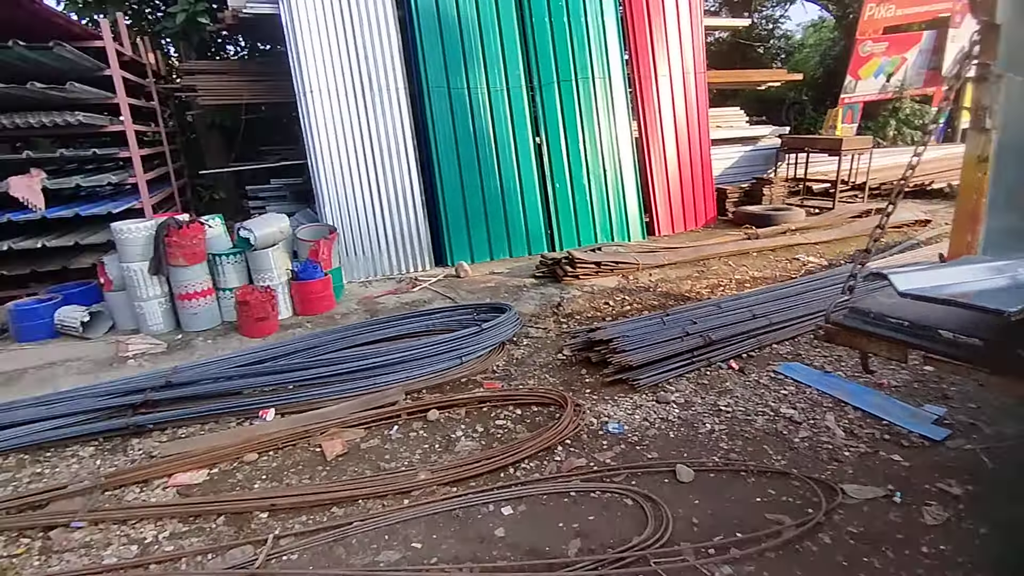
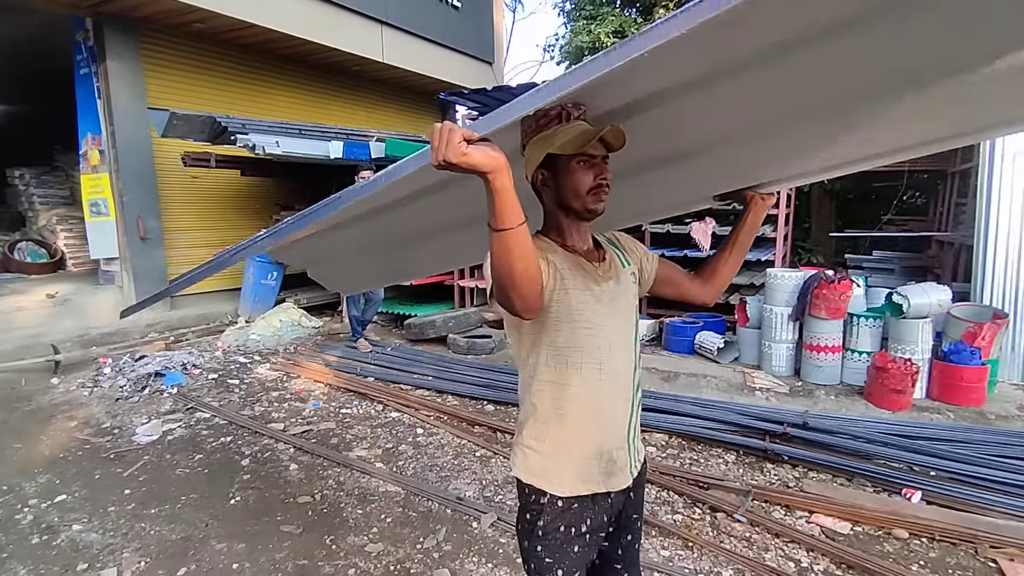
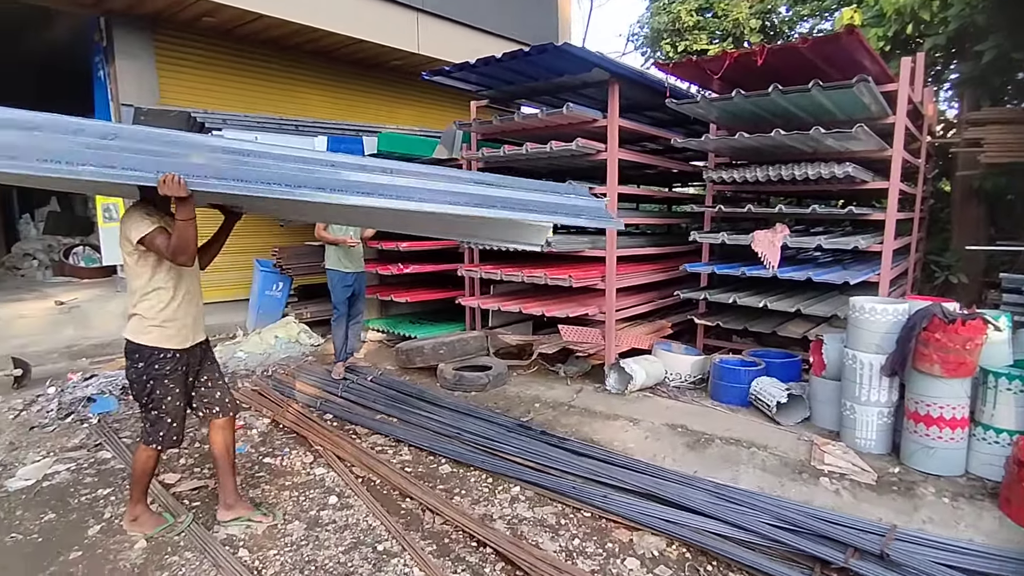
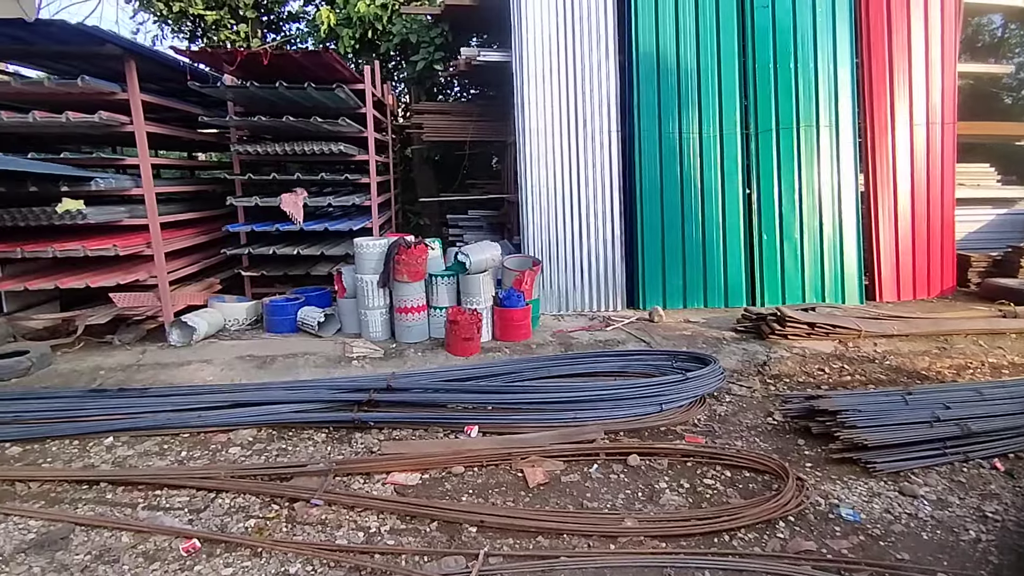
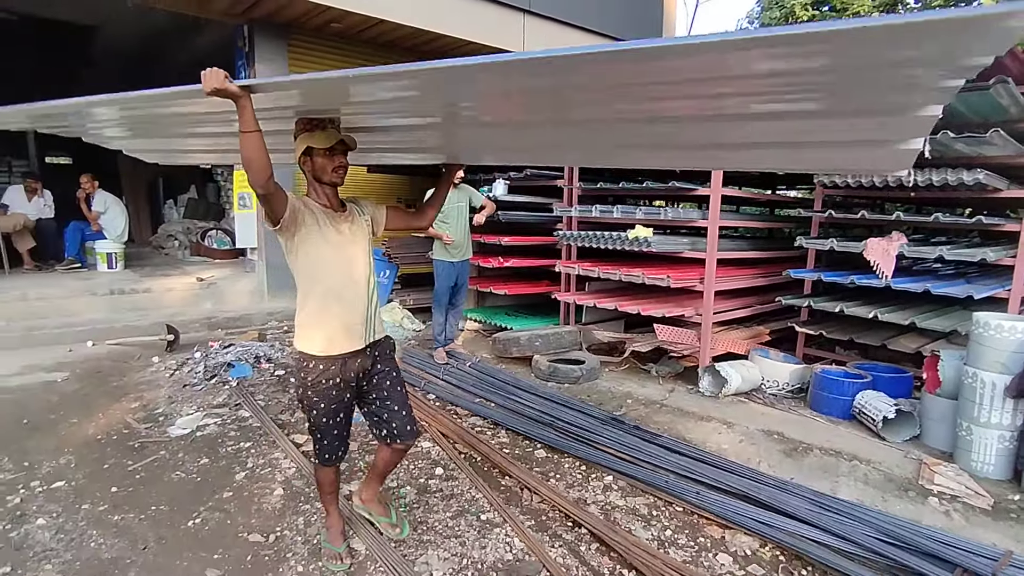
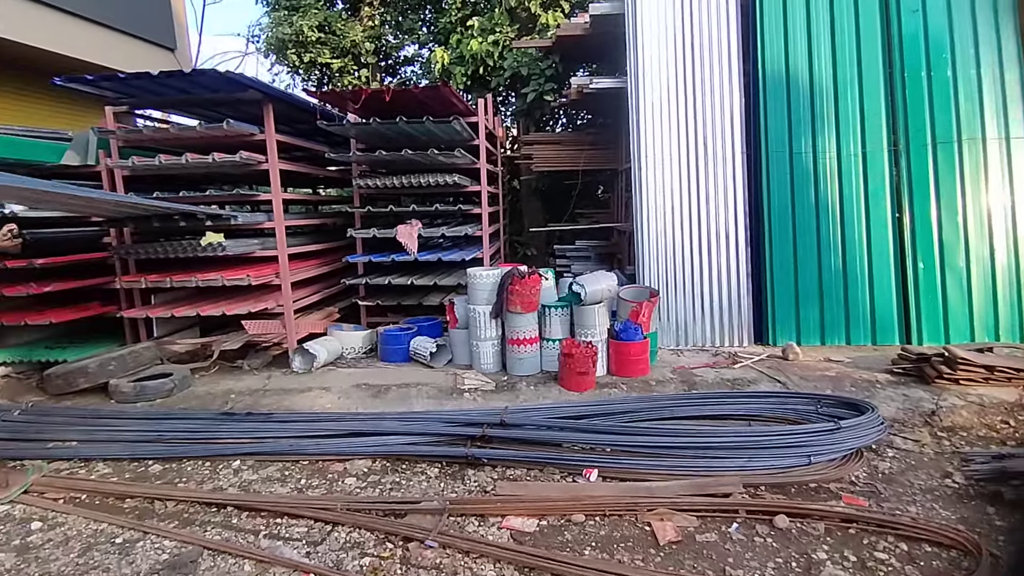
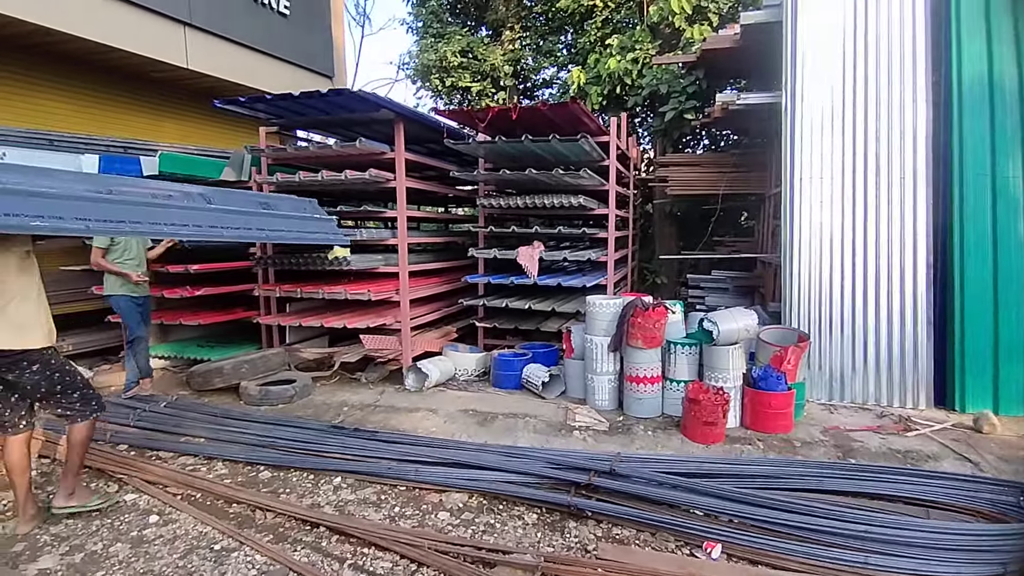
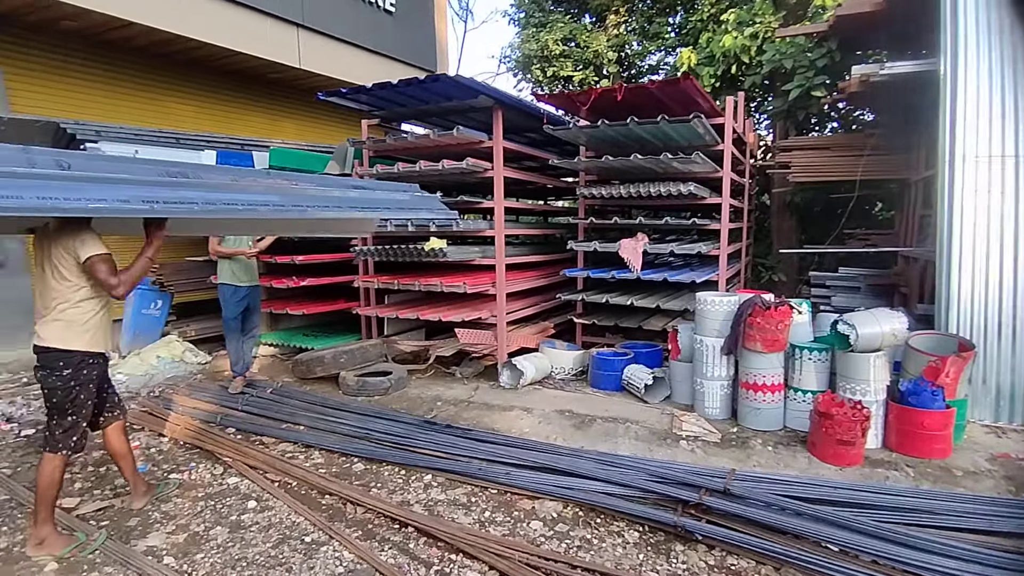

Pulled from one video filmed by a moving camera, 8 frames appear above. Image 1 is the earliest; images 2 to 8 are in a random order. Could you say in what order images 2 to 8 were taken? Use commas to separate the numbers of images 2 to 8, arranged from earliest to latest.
4, 6, 7, 8, 3, 5, 2
